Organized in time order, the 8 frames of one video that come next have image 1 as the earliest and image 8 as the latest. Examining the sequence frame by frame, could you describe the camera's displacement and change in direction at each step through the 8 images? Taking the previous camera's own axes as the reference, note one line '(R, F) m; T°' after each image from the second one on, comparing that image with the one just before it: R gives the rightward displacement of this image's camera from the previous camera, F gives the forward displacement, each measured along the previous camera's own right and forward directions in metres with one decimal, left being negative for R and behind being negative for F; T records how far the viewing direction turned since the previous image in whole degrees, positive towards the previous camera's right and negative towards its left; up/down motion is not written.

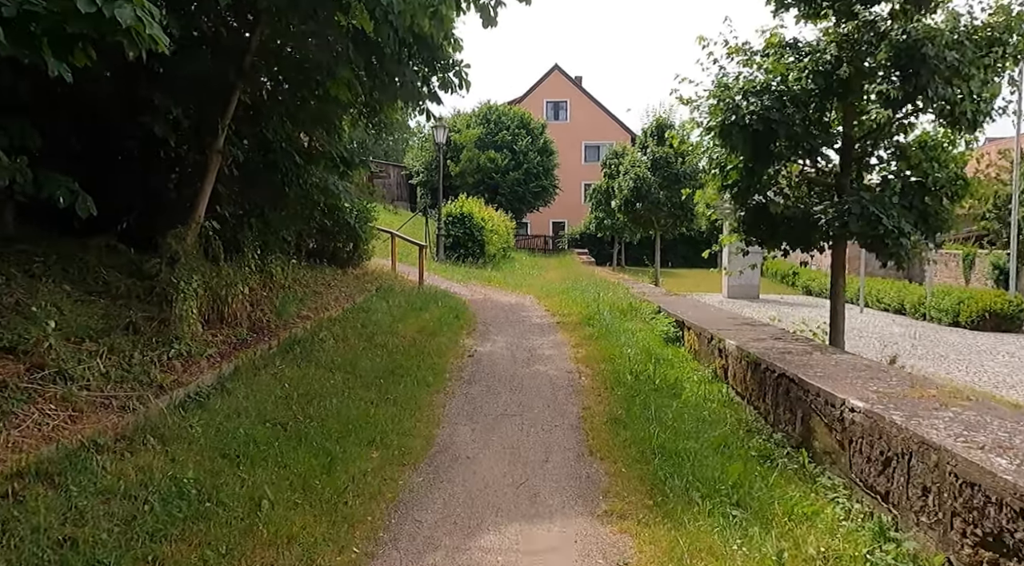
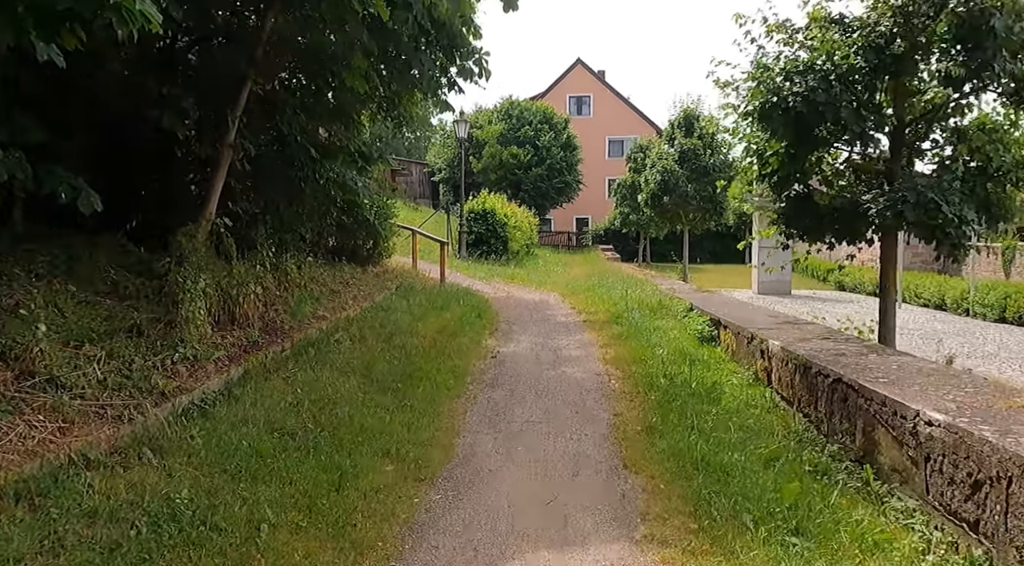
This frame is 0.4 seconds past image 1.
(0.0, +0.4) m; -2°
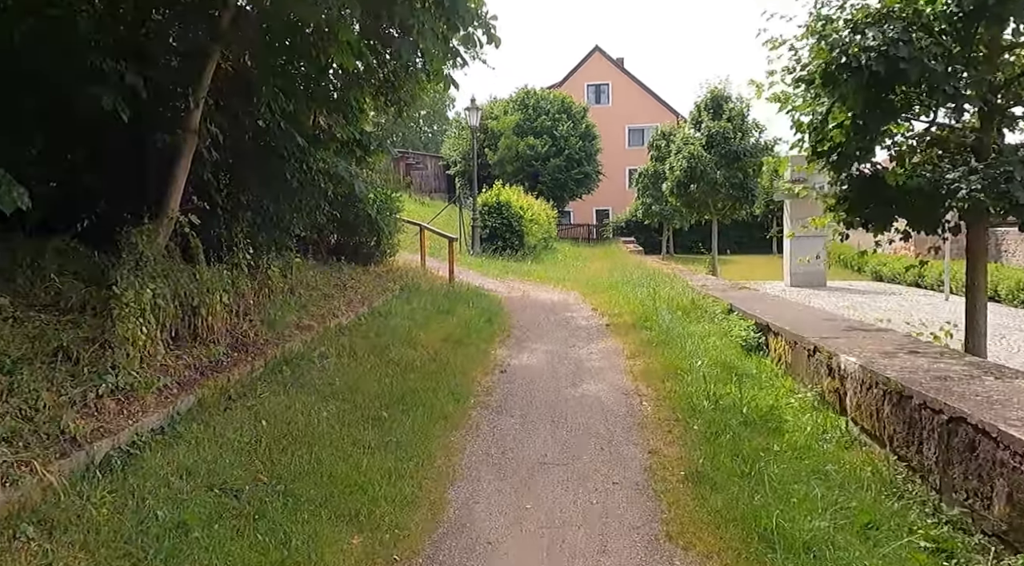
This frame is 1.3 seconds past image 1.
(+0.1, +1.1) m; -2°
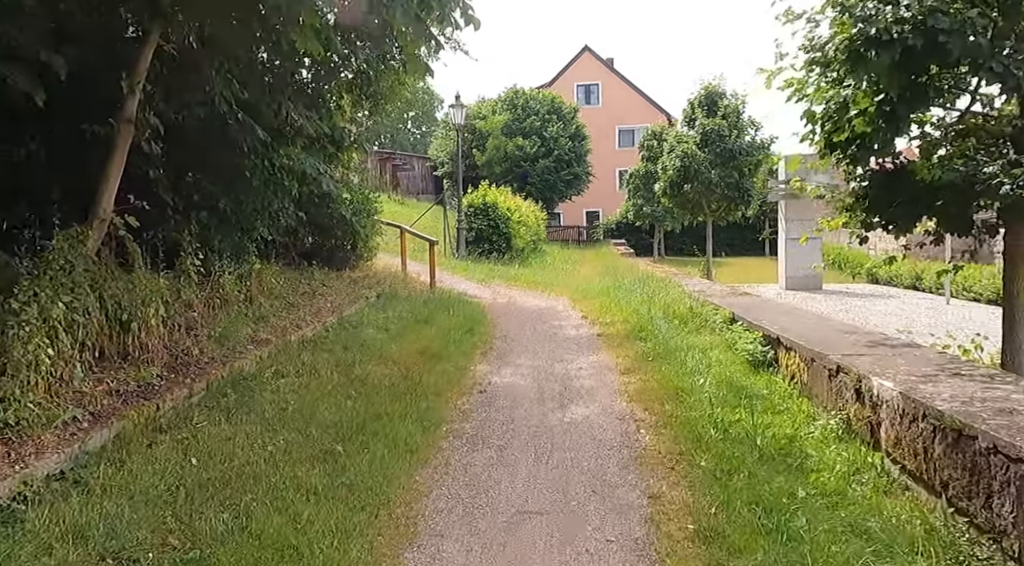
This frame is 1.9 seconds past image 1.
(+0.1, +0.7) m; +1°
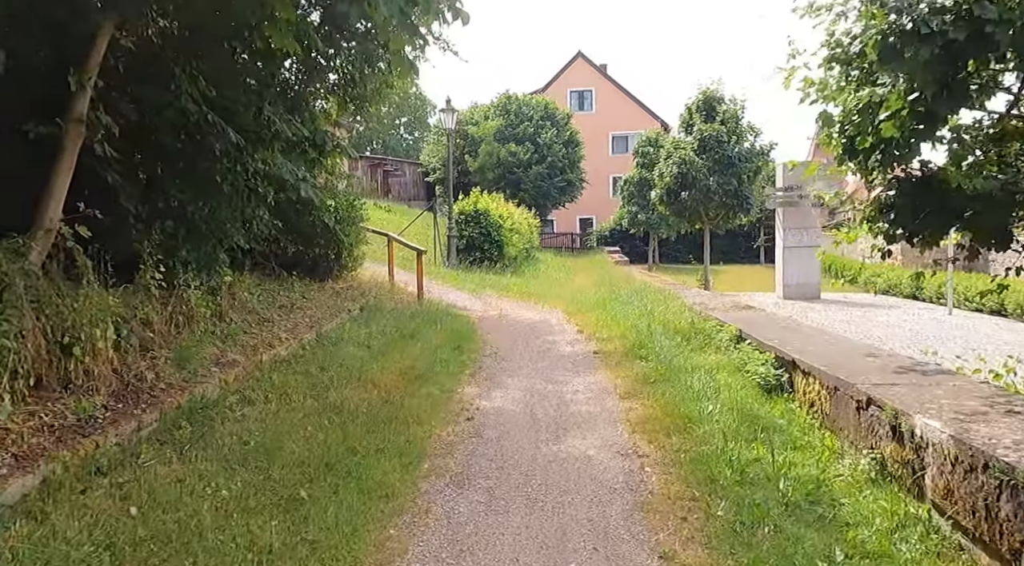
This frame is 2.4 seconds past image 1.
(0.0, +0.5) m; +1°
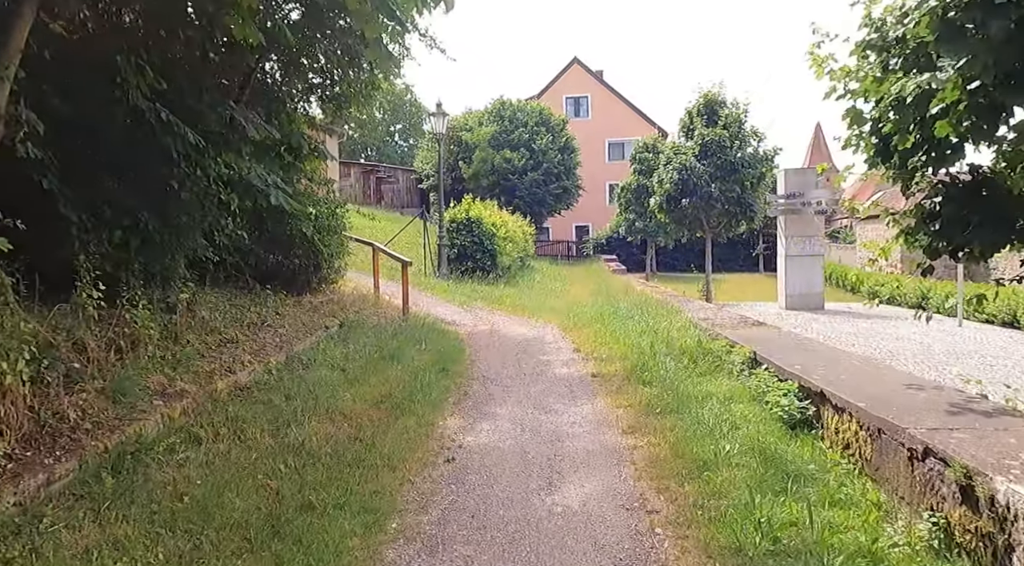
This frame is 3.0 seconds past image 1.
(+0.1, +0.7) m; 0°
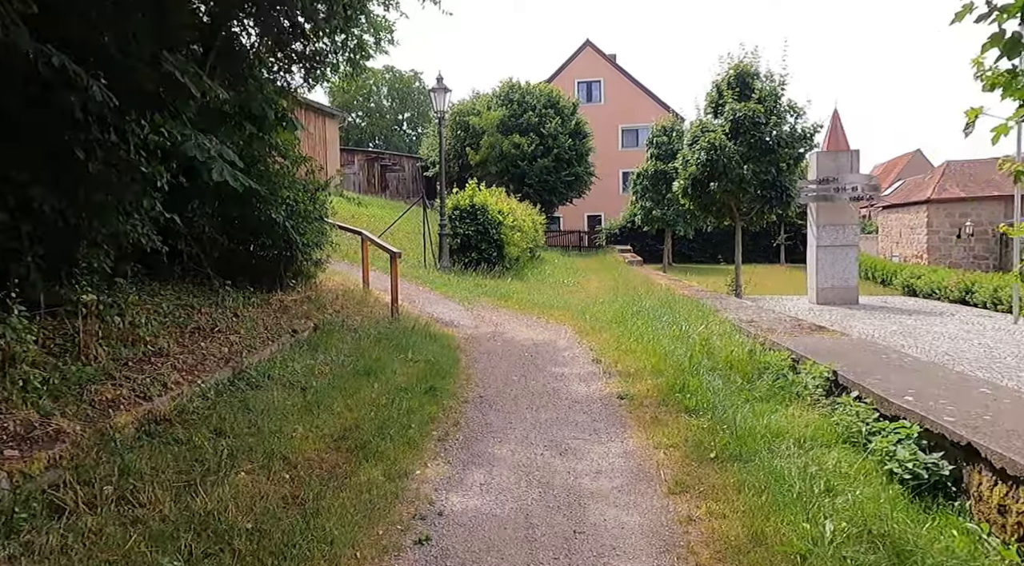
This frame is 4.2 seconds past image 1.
(0.0, +1.5) m; -1°
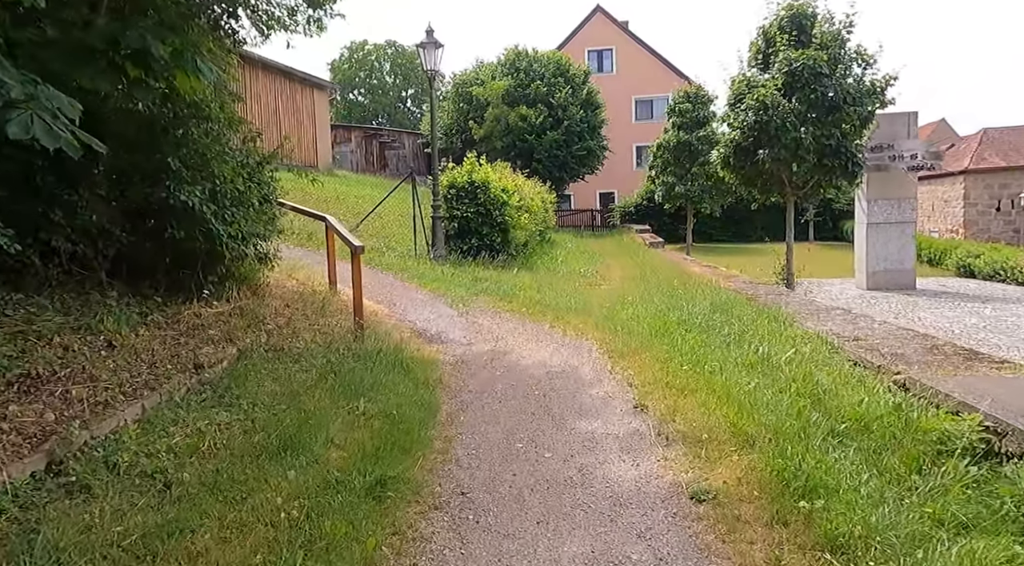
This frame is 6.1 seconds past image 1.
(+0.1, +2.3) m; -1°
